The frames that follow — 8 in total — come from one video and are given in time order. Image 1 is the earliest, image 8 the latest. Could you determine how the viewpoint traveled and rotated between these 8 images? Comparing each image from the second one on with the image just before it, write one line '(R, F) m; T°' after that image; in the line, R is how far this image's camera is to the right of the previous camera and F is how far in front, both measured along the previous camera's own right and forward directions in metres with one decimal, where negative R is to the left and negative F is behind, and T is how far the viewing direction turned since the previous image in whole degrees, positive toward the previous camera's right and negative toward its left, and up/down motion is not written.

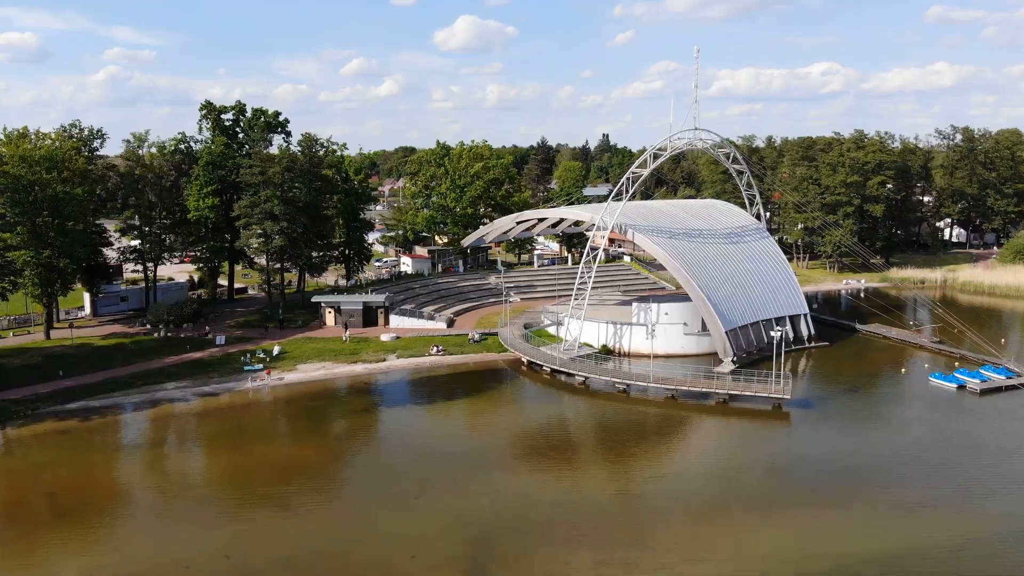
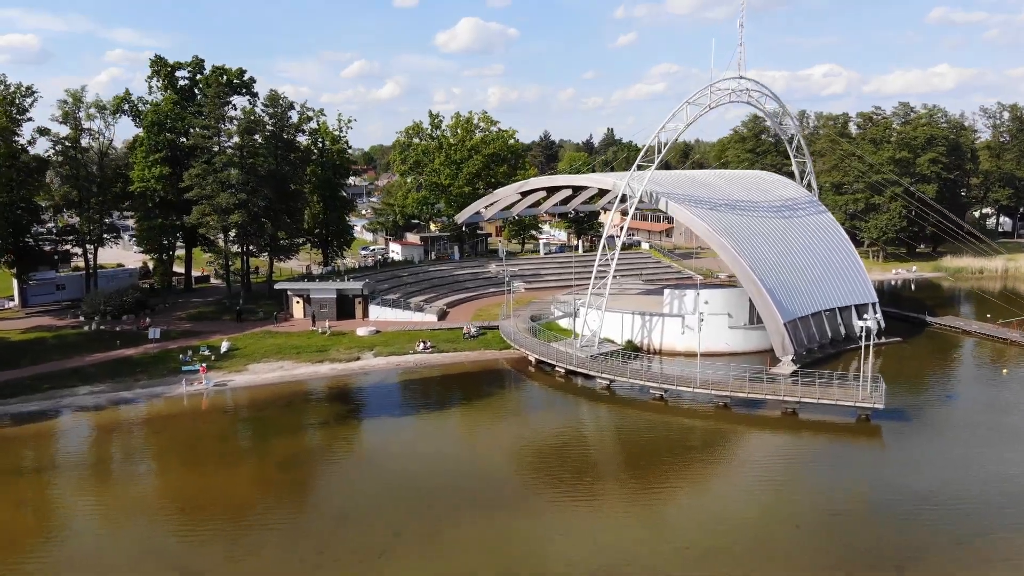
(-0.1, +8.6) m; 0°
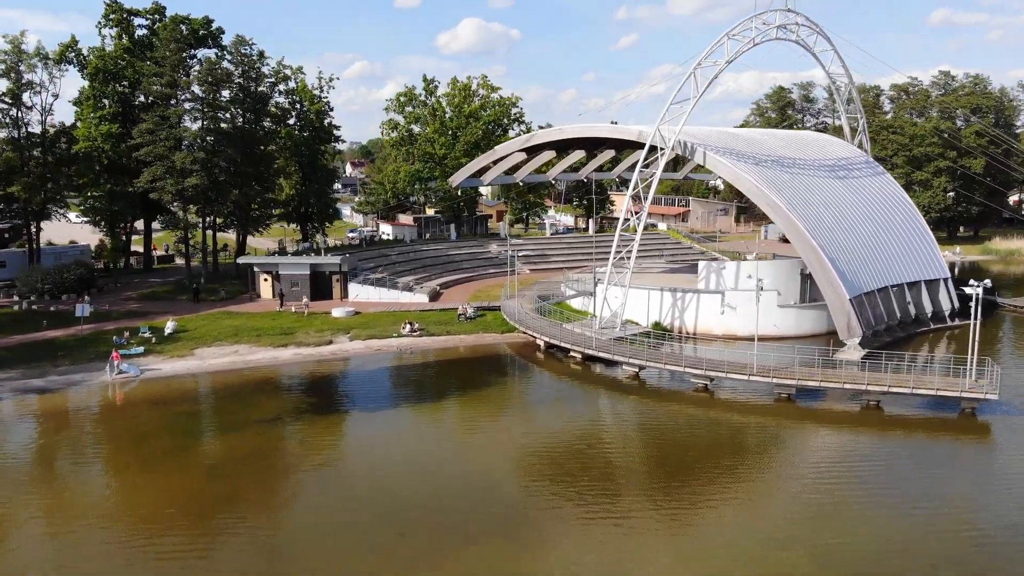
(-0.1, +6.3) m; 0°
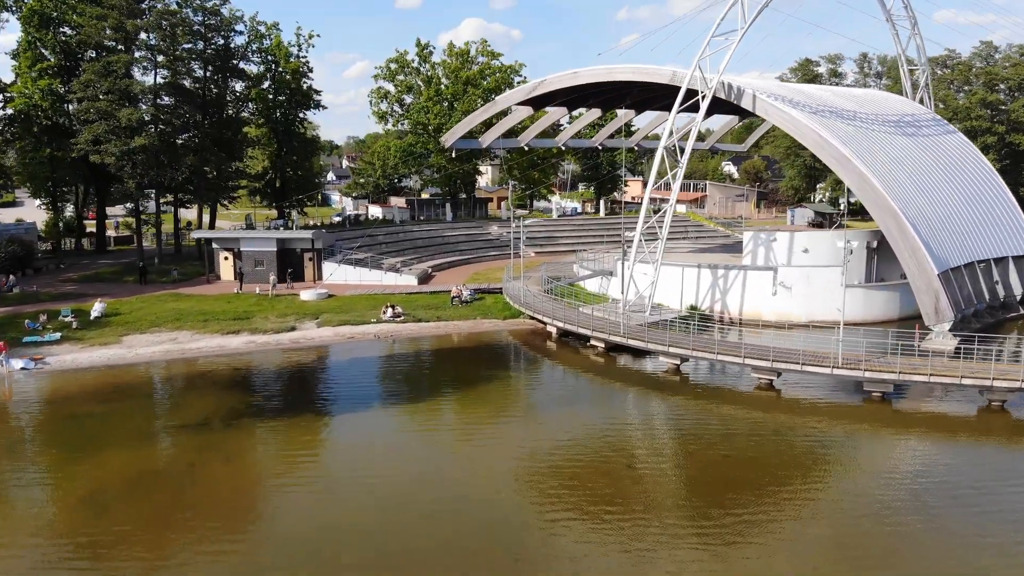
(-0.1, +5.6) m; 0°
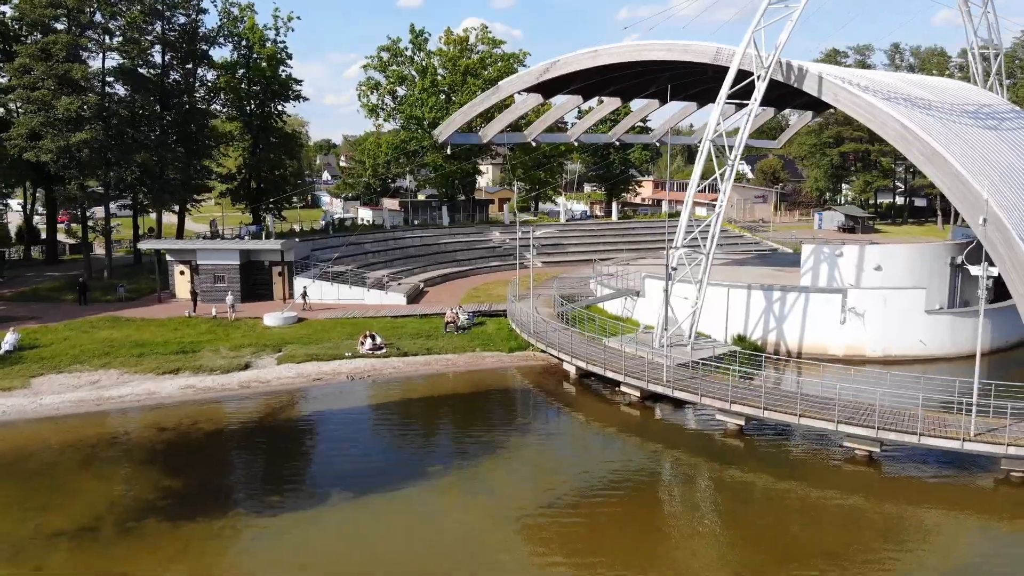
(-0.1, +4.7) m; 0°
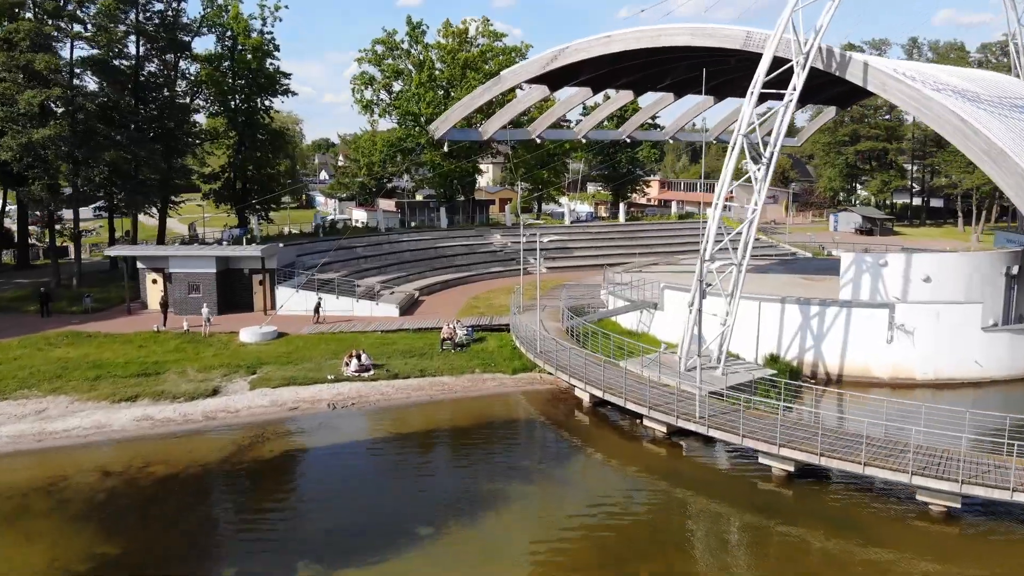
(-0.1, +2.3) m; 0°
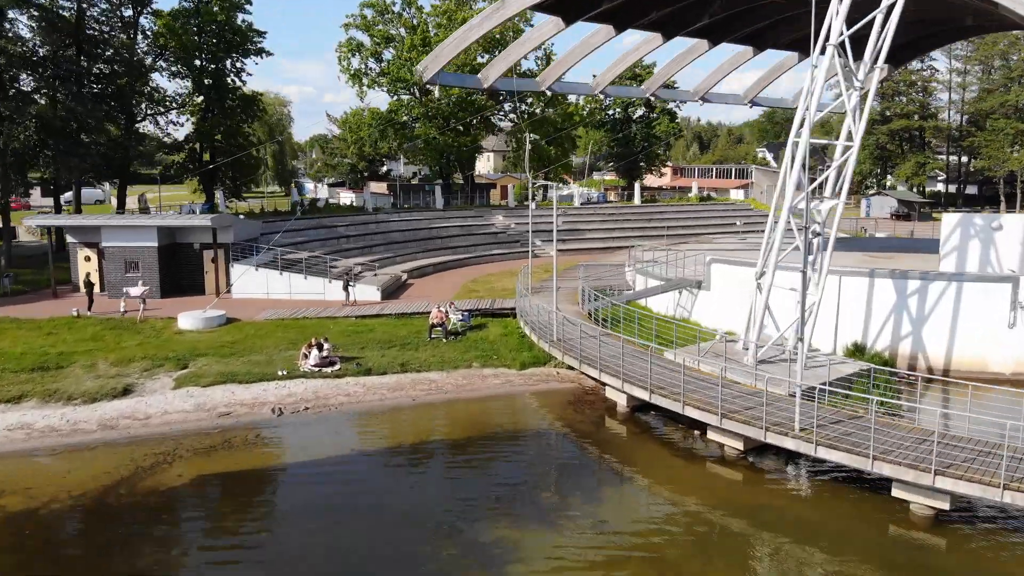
(-0.1, +4.2) m; 0°
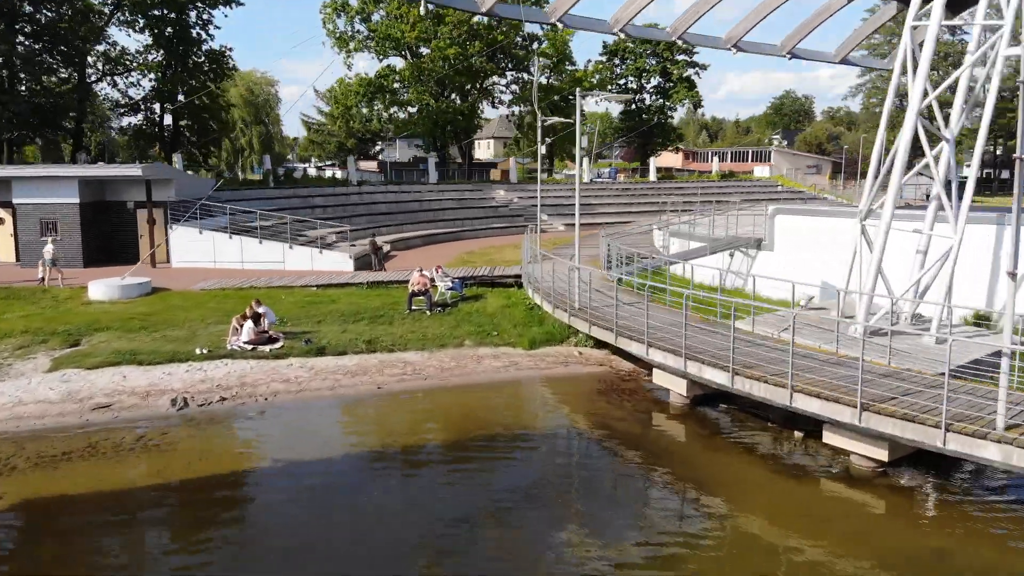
(0.0, +3.6) m; 0°
